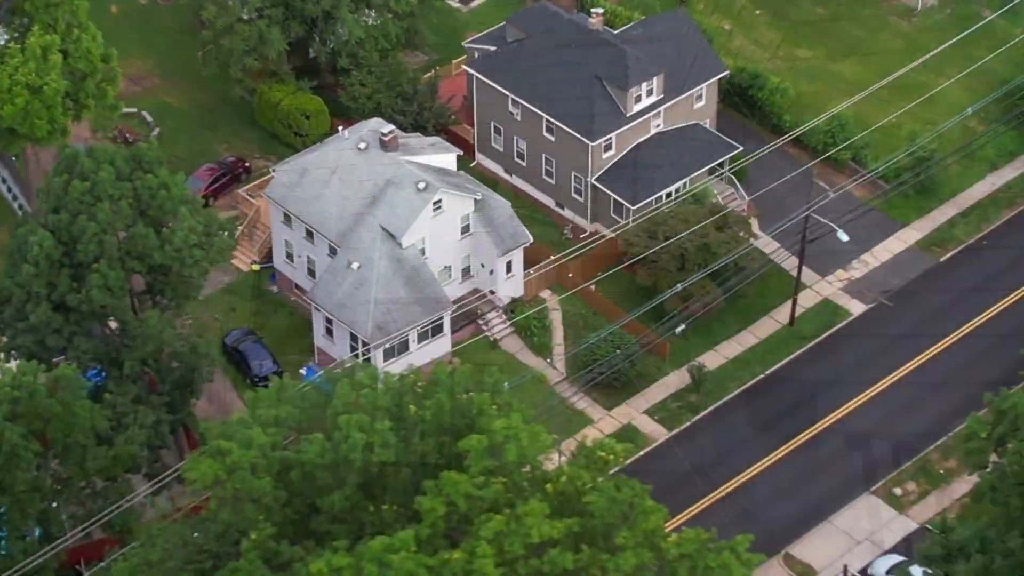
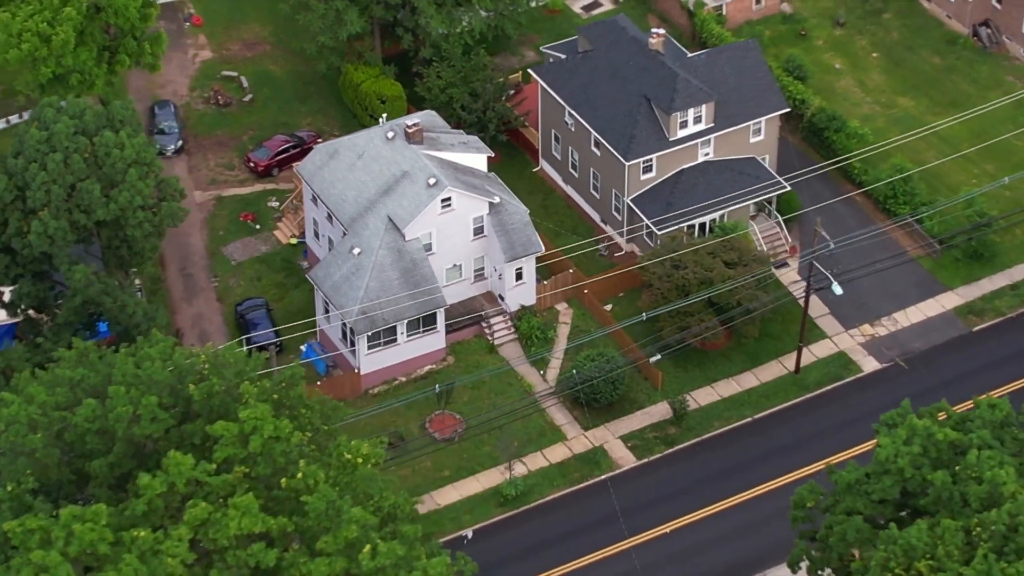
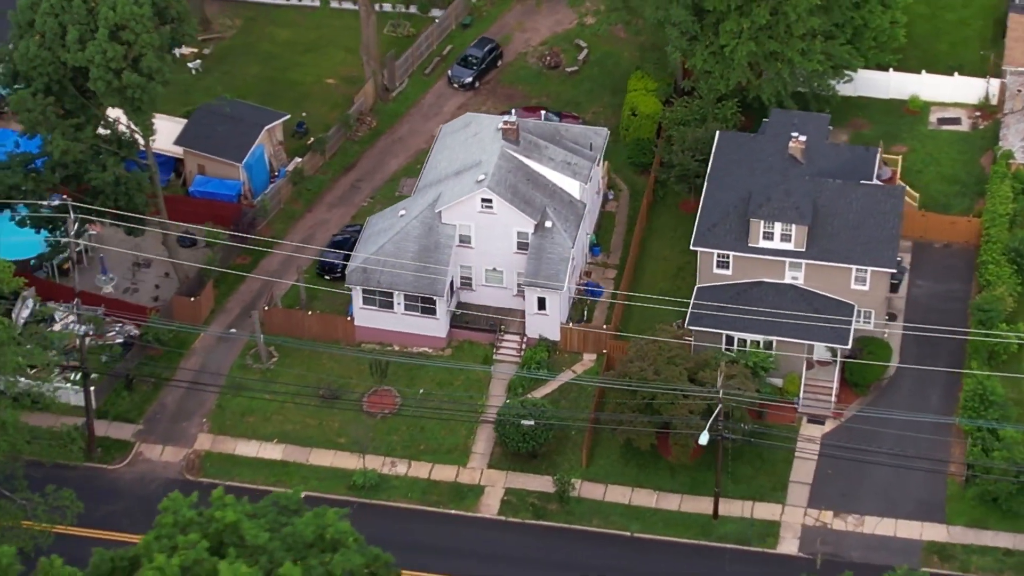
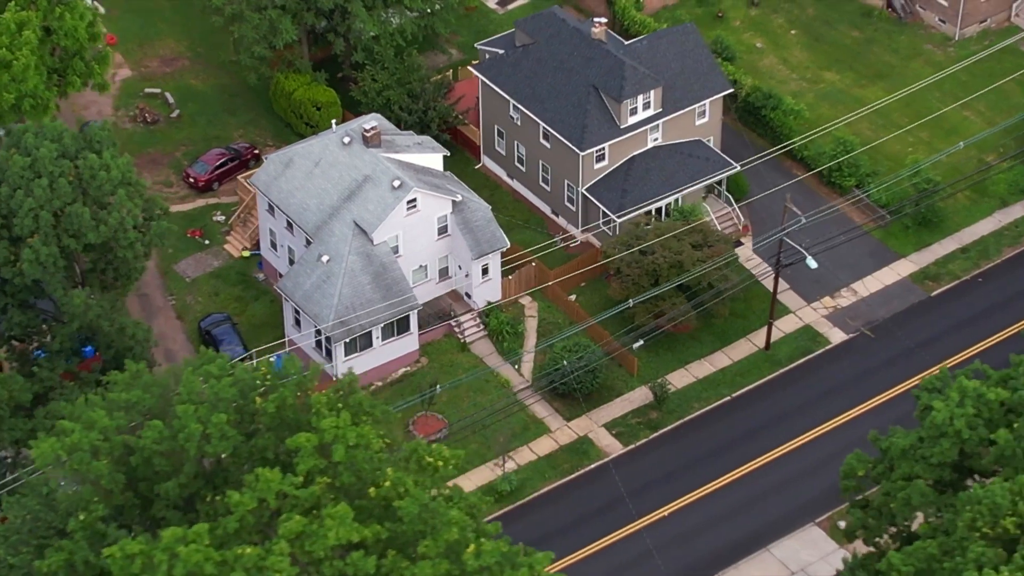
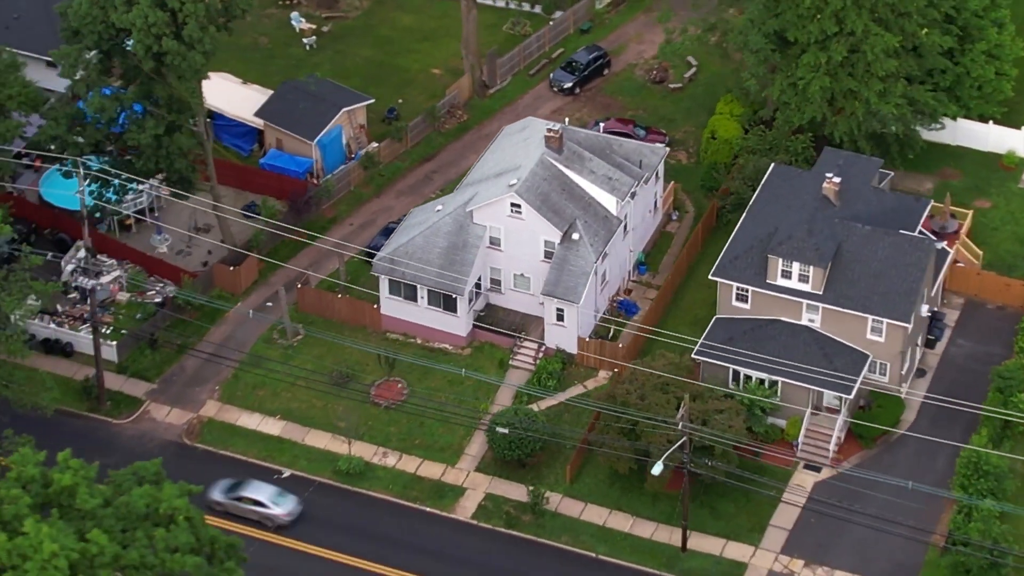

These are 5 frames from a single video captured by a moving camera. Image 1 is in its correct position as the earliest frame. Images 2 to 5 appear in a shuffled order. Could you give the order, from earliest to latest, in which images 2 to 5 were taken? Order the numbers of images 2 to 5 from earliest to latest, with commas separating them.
4, 2, 3, 5
